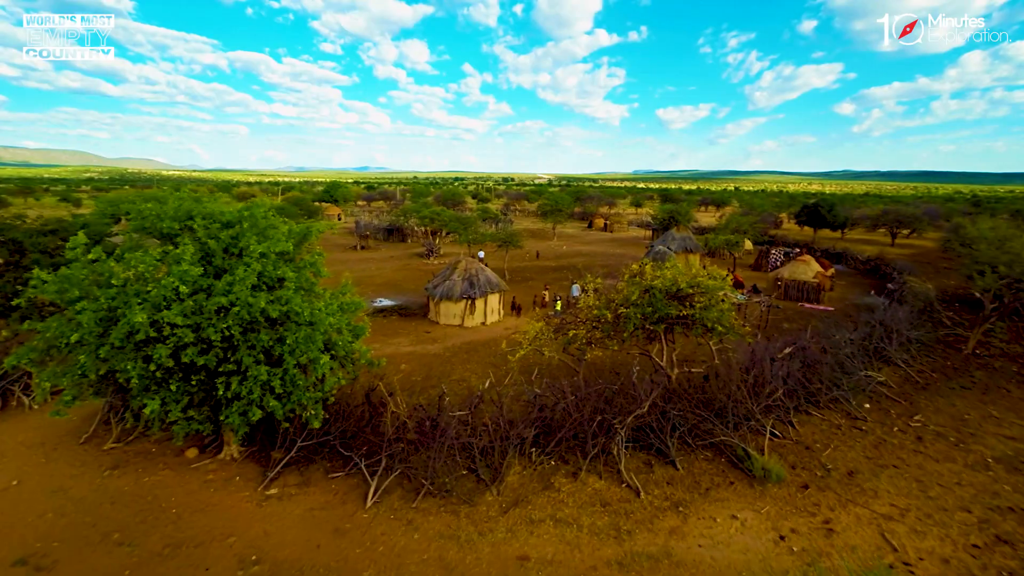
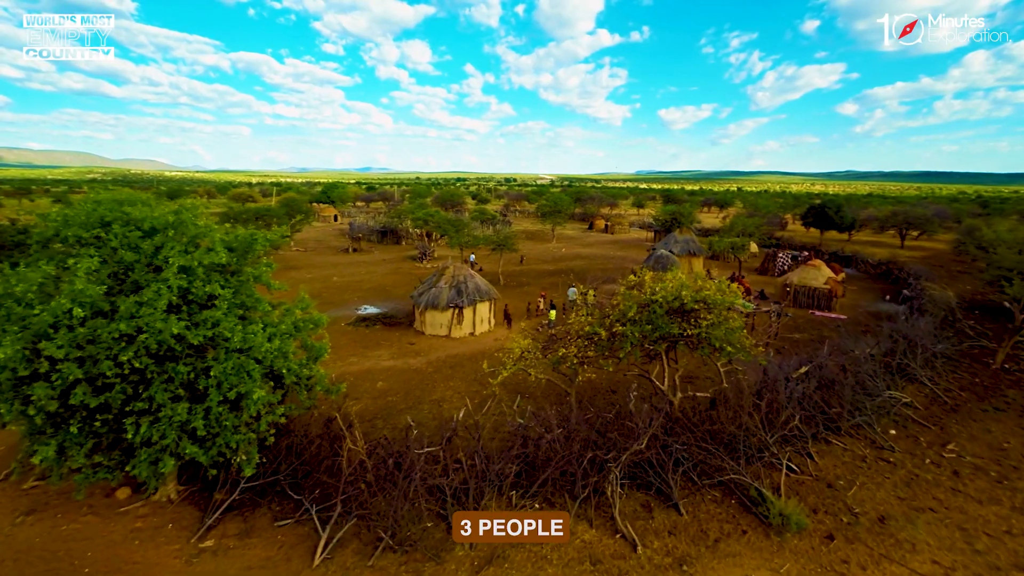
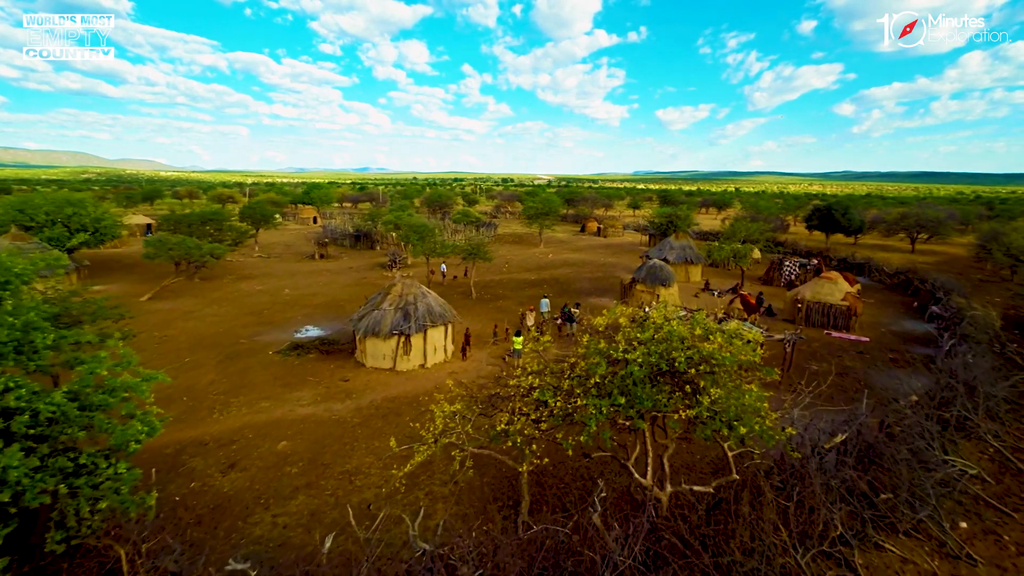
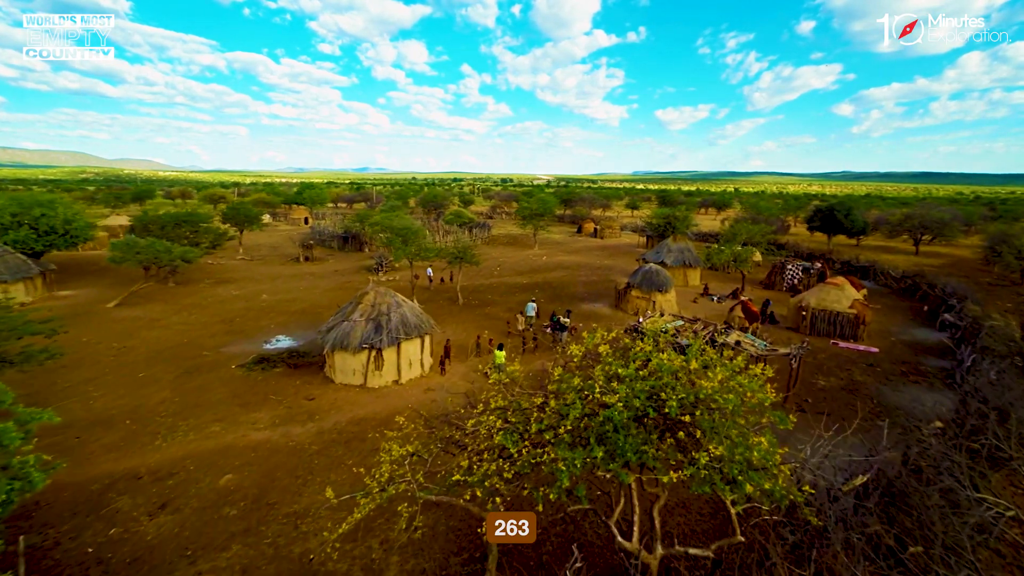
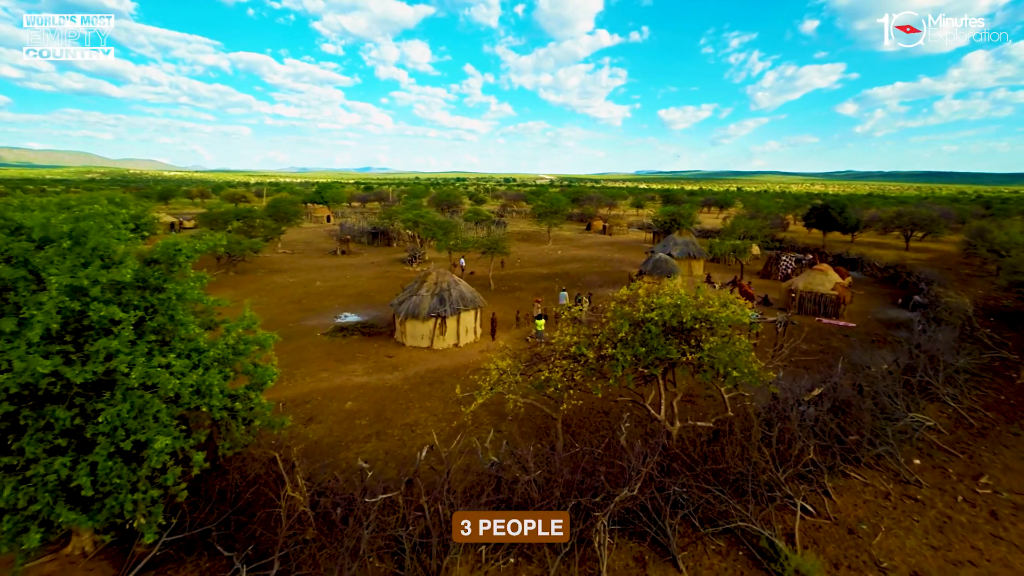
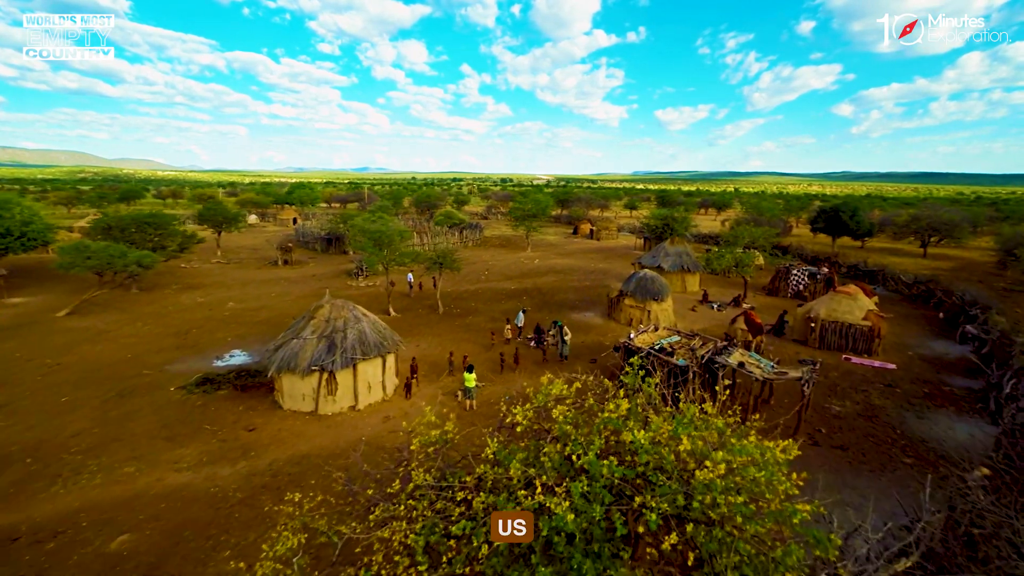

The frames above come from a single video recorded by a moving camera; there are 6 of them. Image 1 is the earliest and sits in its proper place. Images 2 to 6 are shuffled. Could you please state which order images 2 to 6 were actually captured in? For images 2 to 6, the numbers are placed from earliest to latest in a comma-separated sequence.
2, 5, 3, 4, 6
